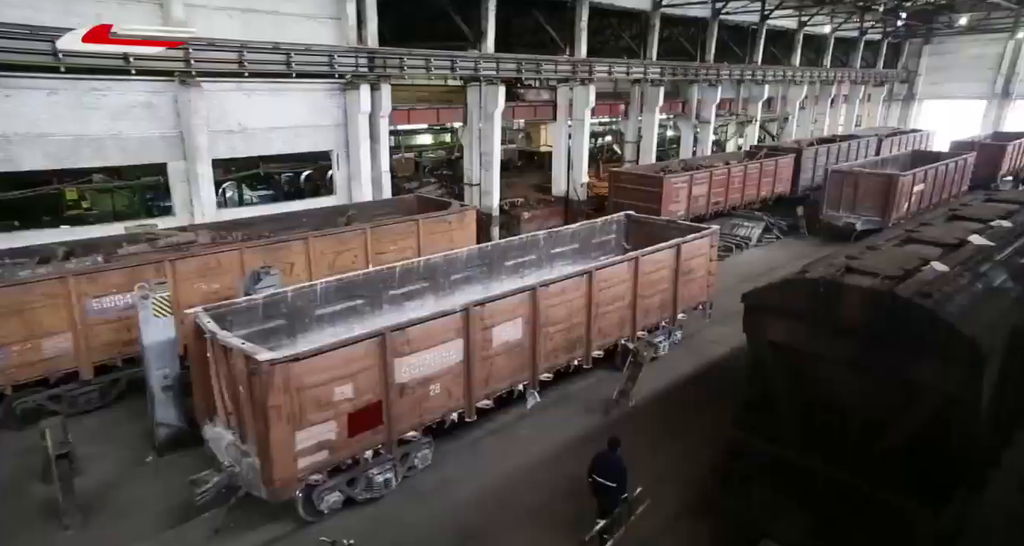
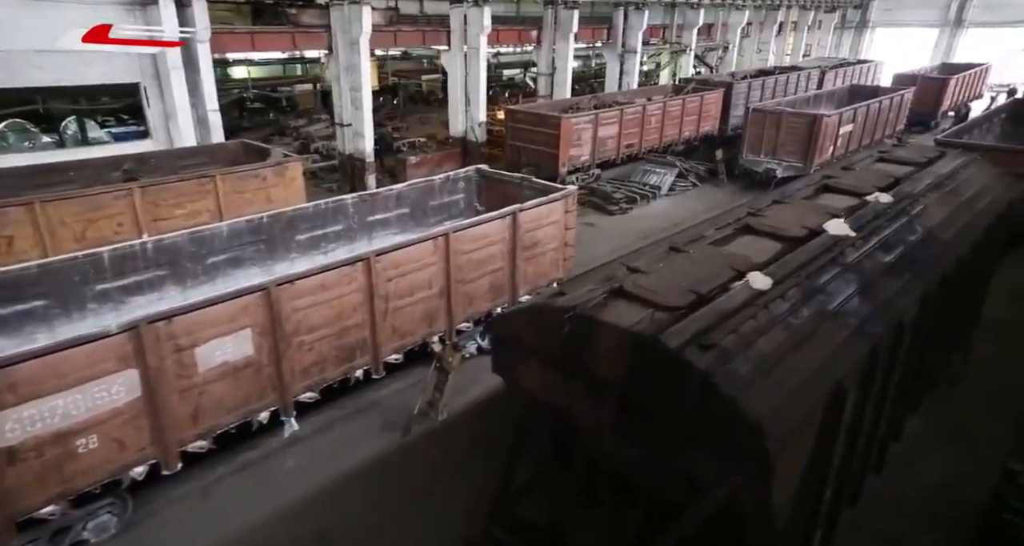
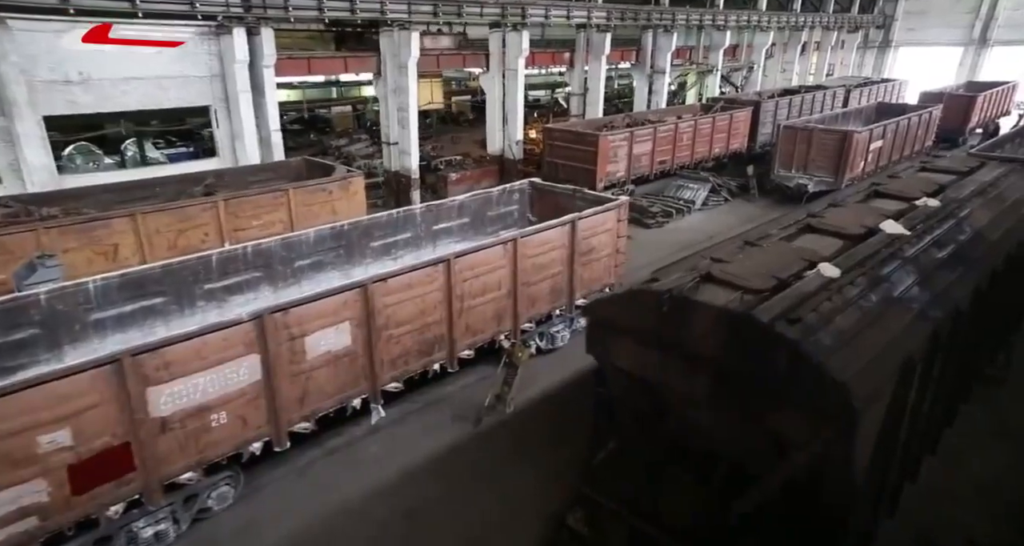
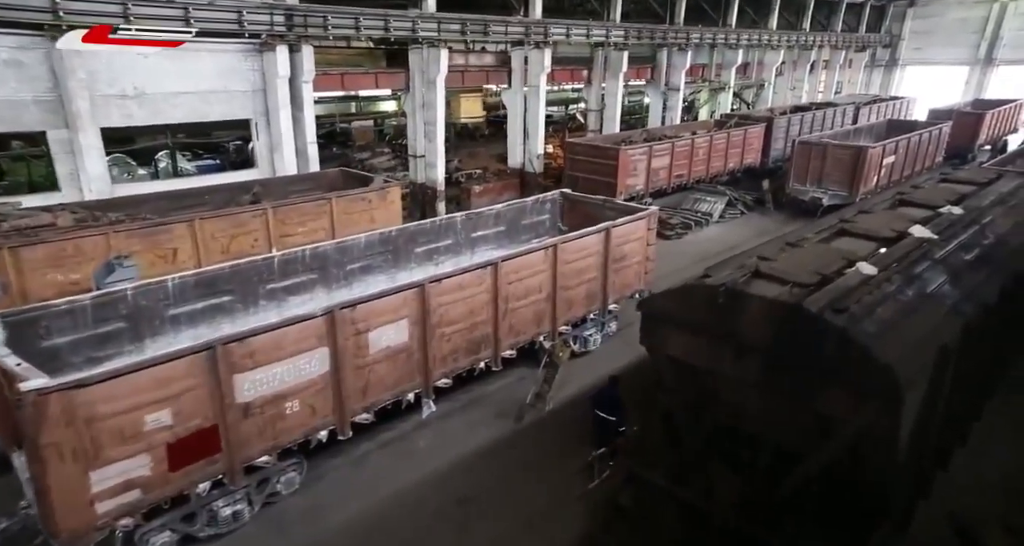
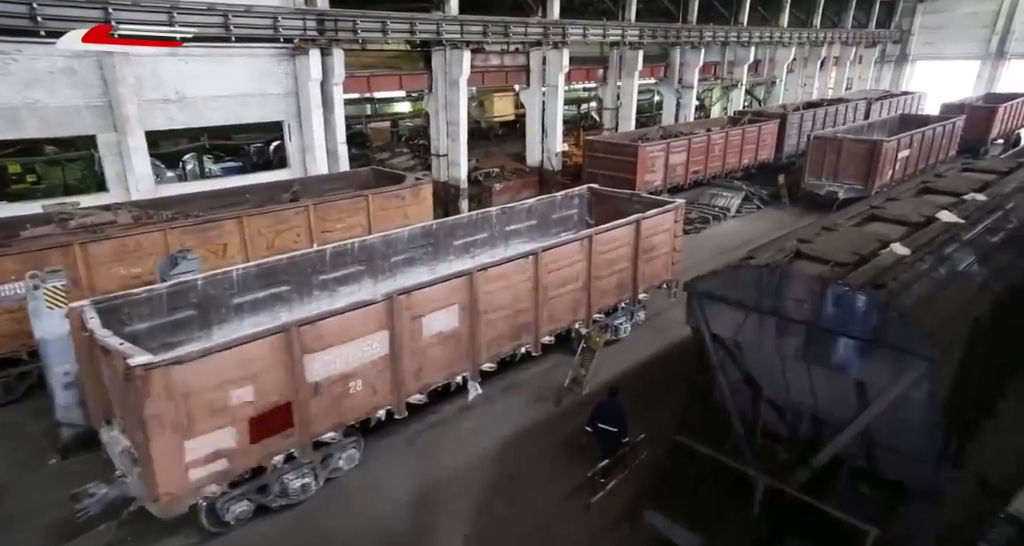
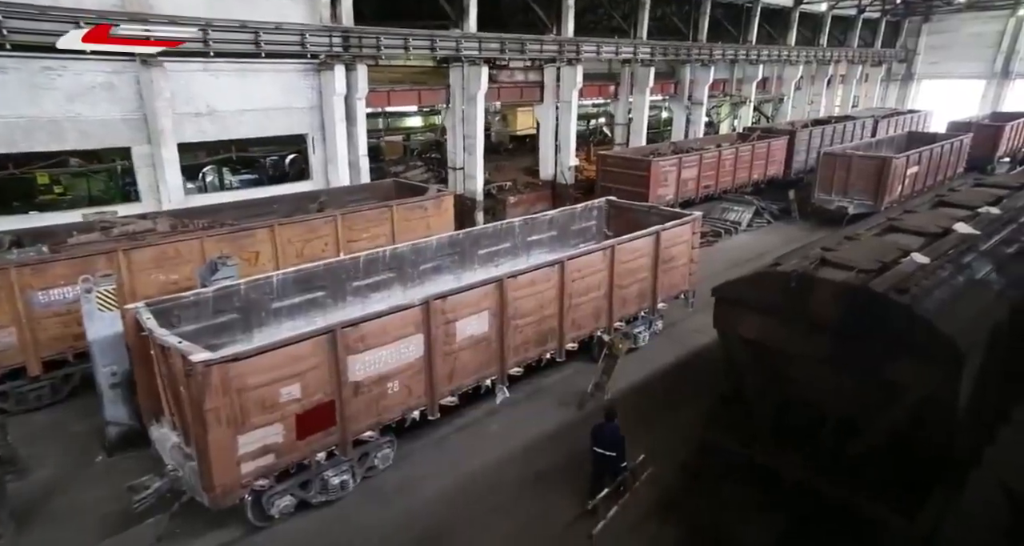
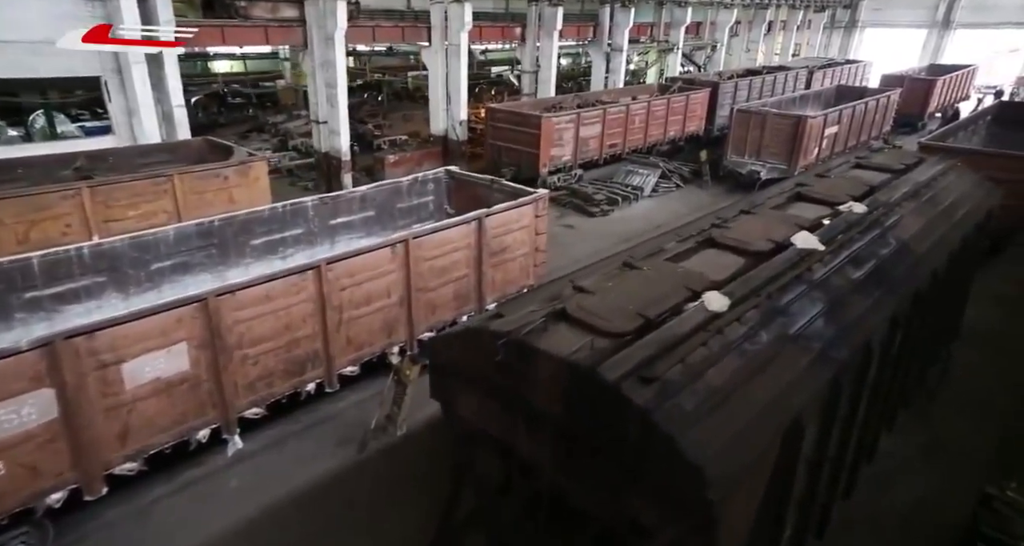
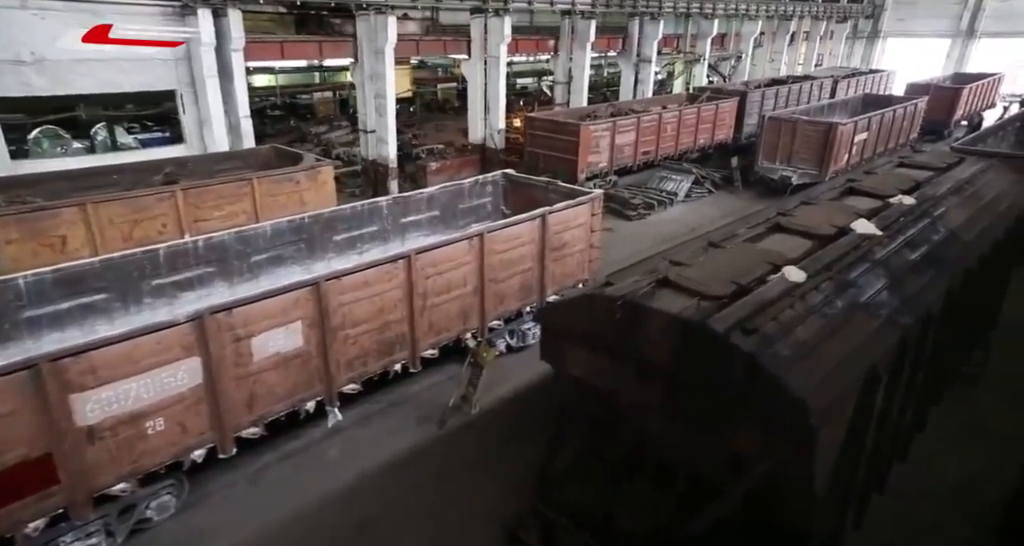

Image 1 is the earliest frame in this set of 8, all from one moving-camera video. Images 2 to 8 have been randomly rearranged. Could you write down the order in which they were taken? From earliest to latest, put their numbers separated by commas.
6, 5, 4, 3, 8, 2, 7
